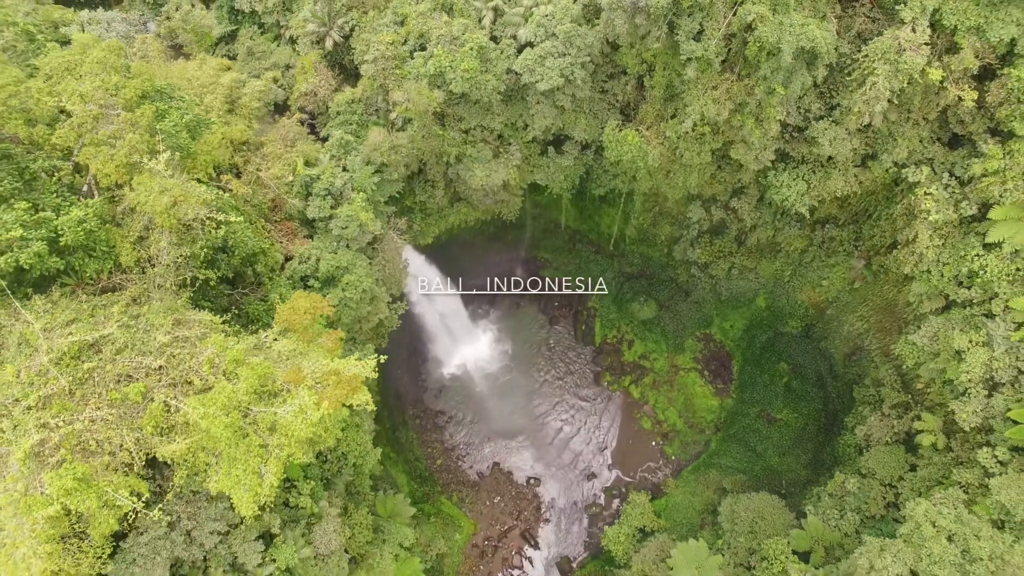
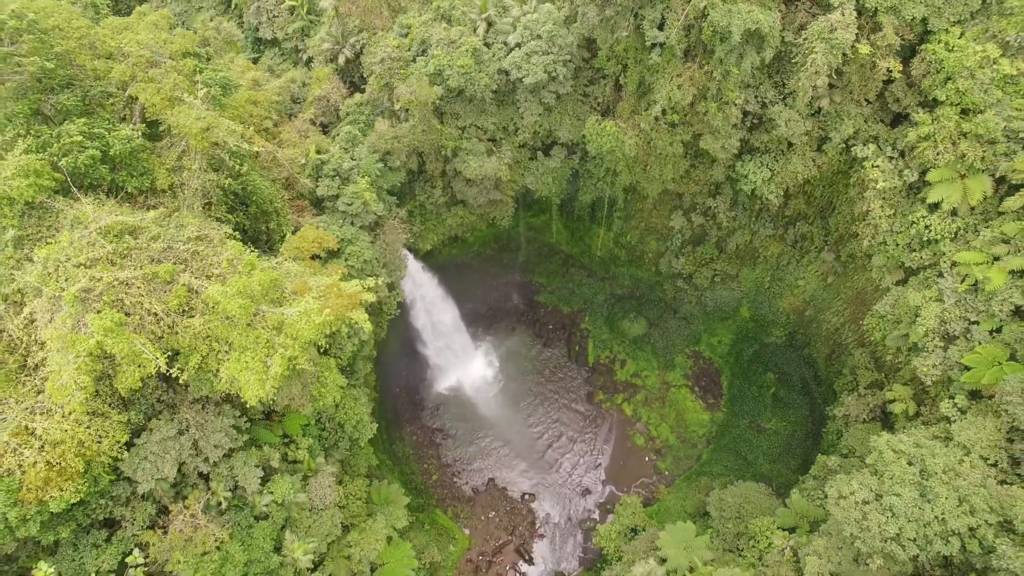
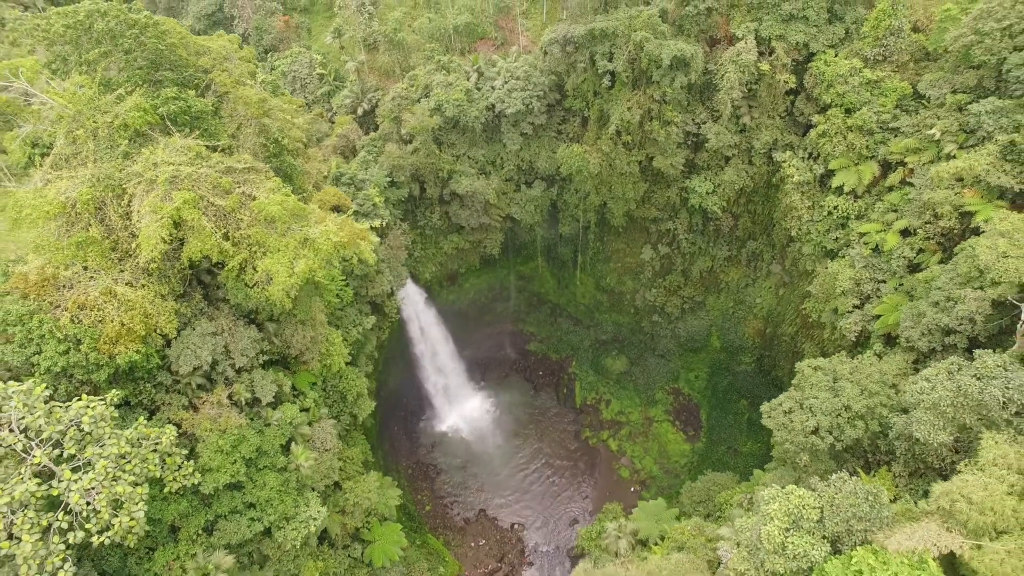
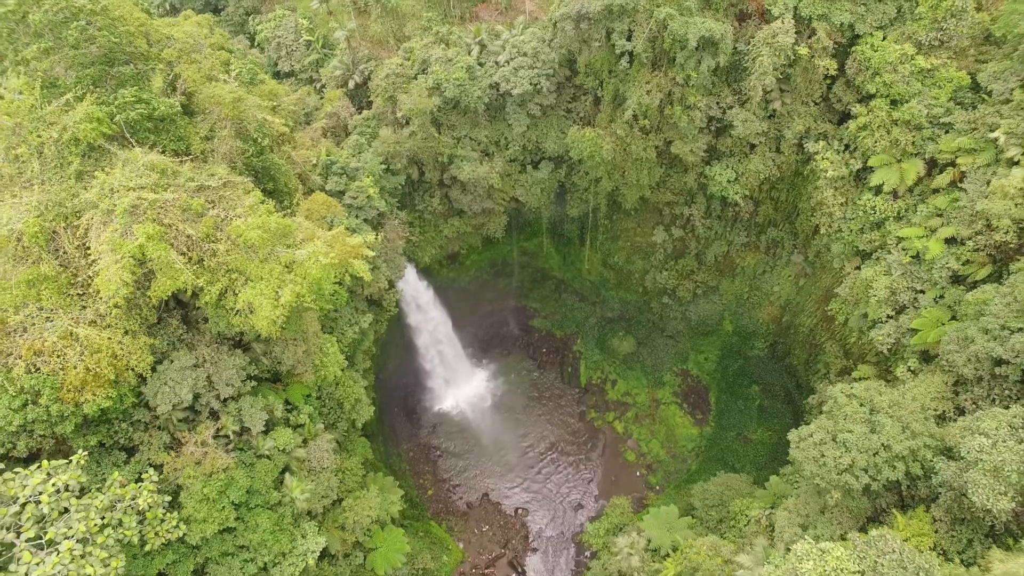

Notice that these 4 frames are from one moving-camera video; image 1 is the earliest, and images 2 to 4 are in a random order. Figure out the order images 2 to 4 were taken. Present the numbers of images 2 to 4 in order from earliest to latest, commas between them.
2, 4, 3
